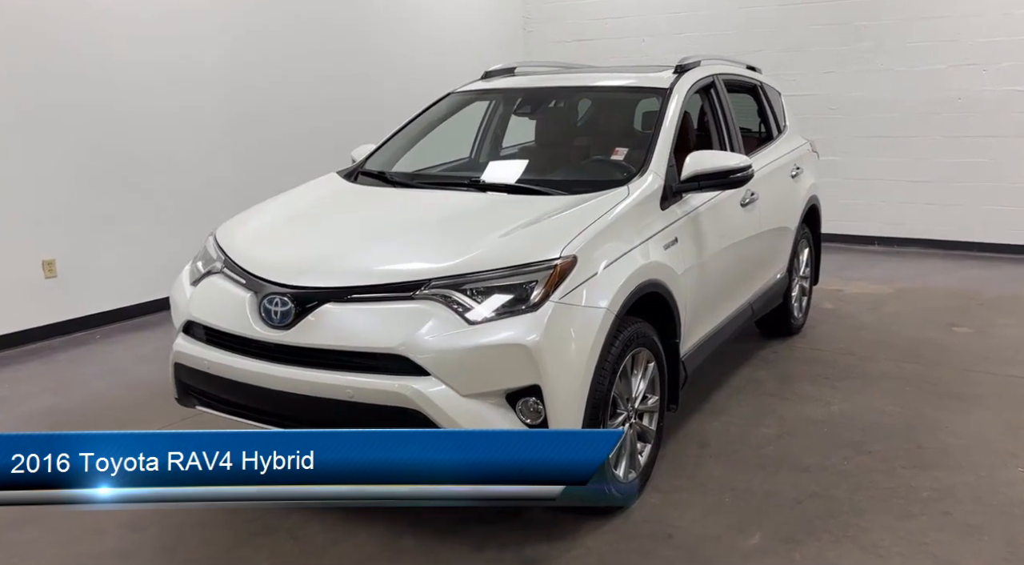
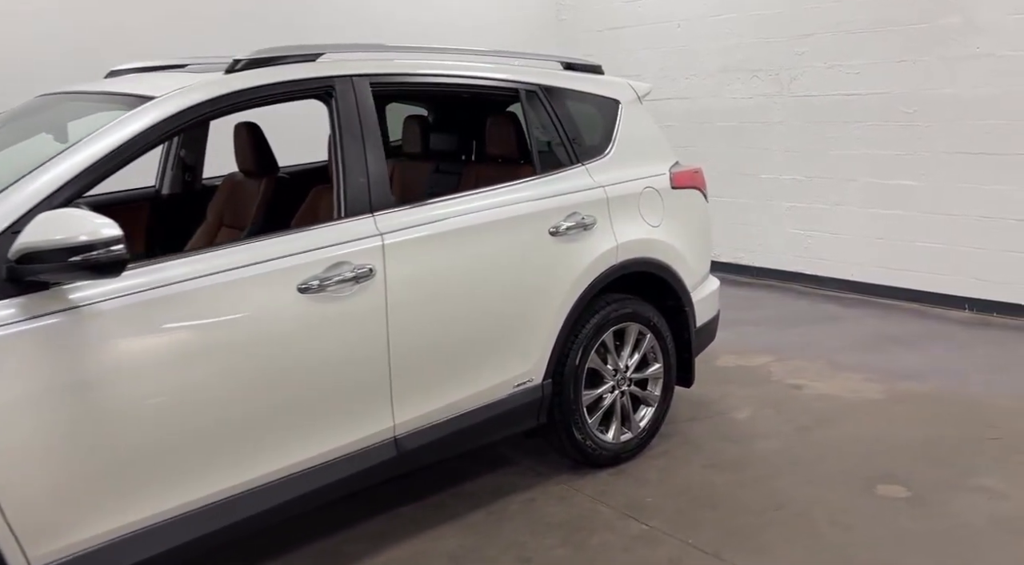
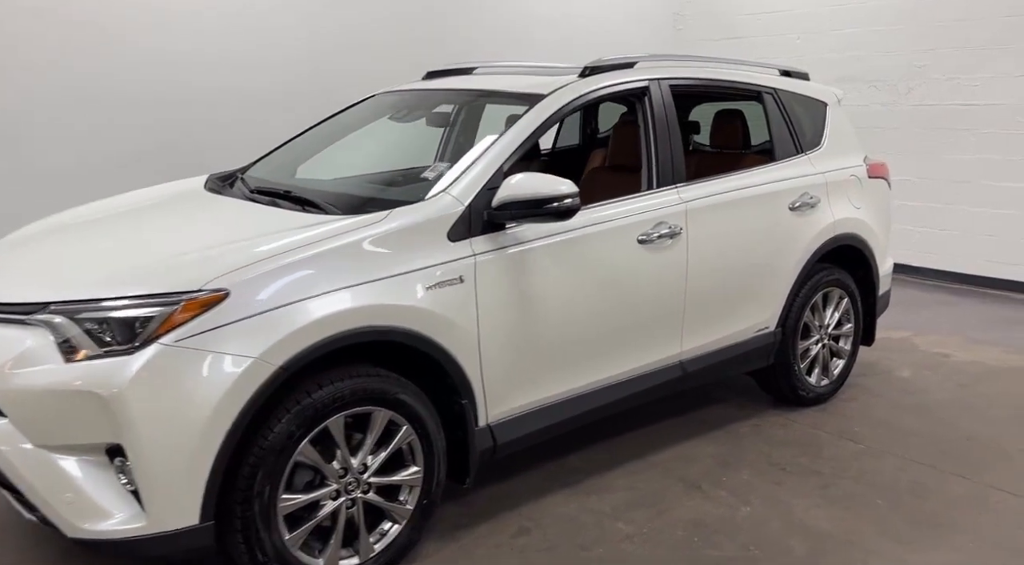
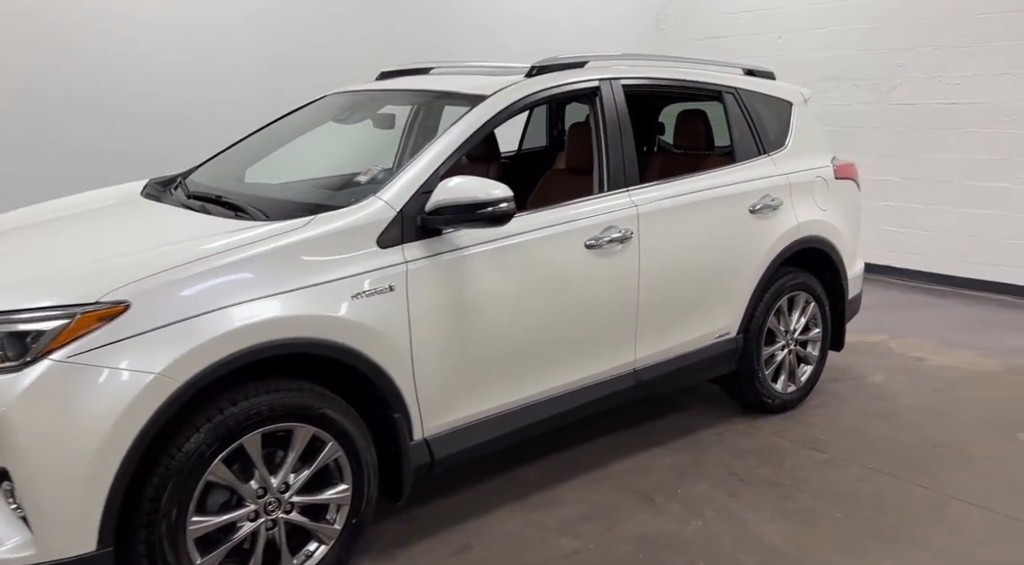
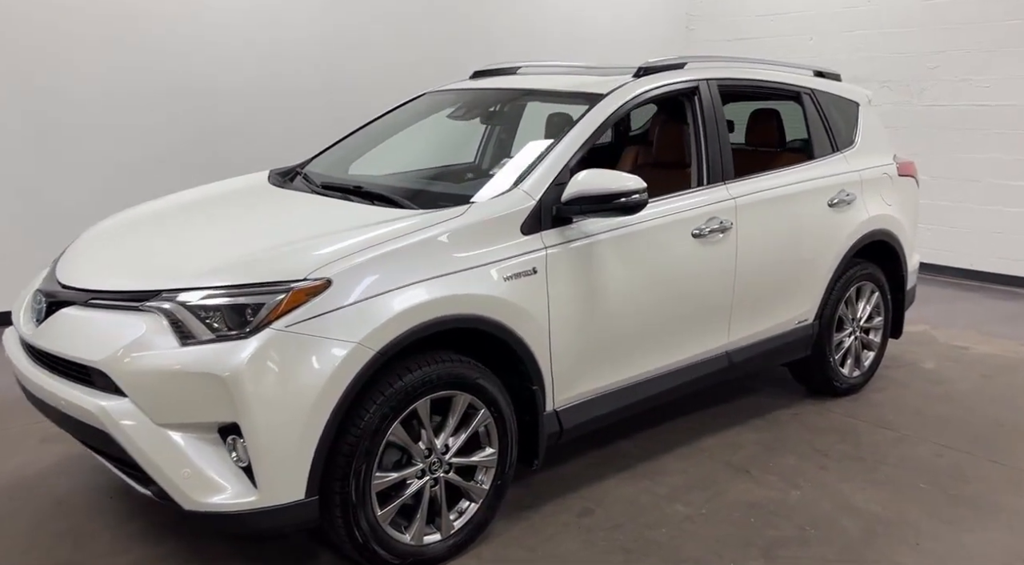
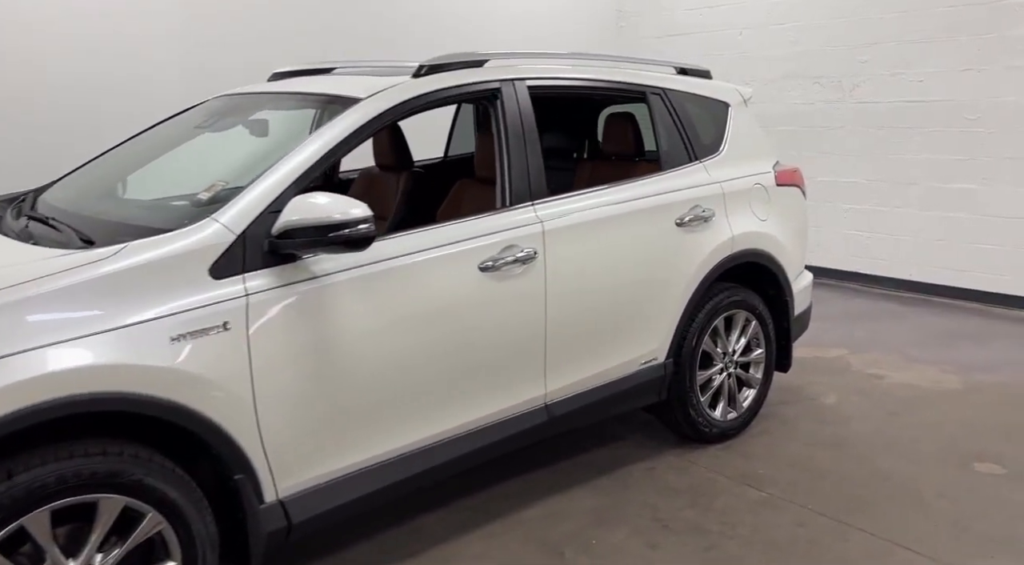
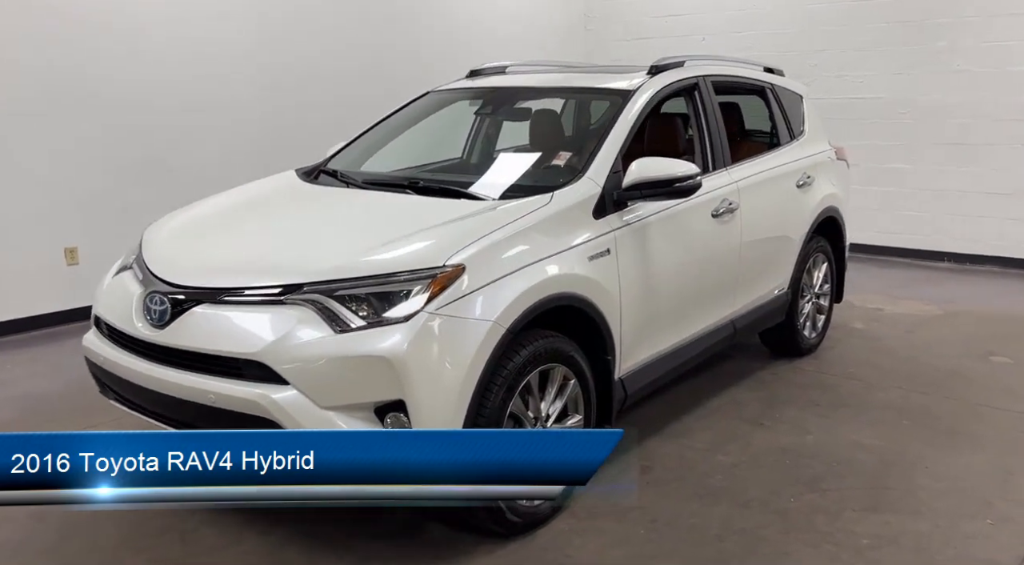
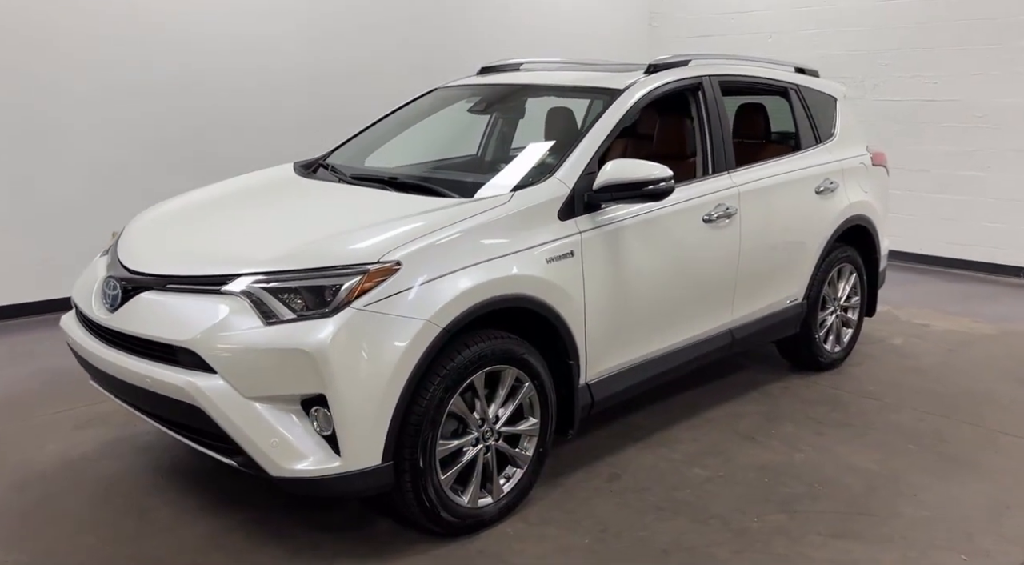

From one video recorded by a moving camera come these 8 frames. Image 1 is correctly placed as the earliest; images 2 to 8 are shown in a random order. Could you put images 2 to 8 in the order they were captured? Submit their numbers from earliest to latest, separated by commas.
7, 8, 5, 3, 4, 6, 2
